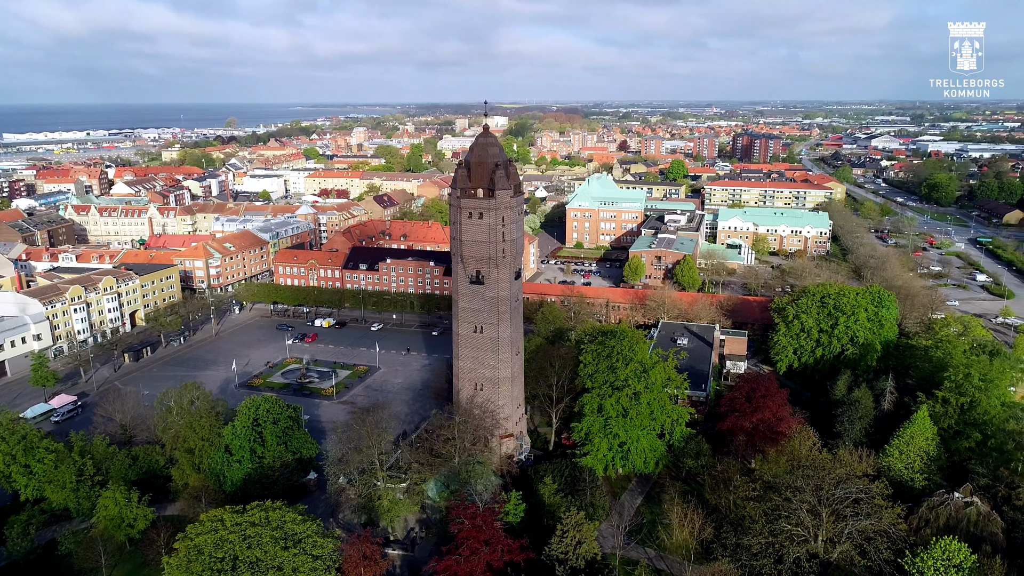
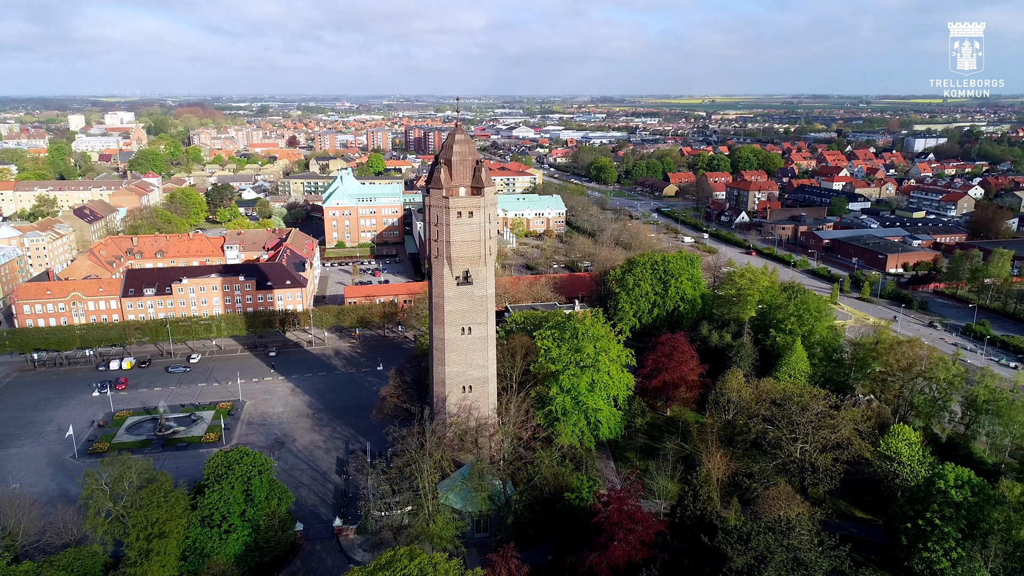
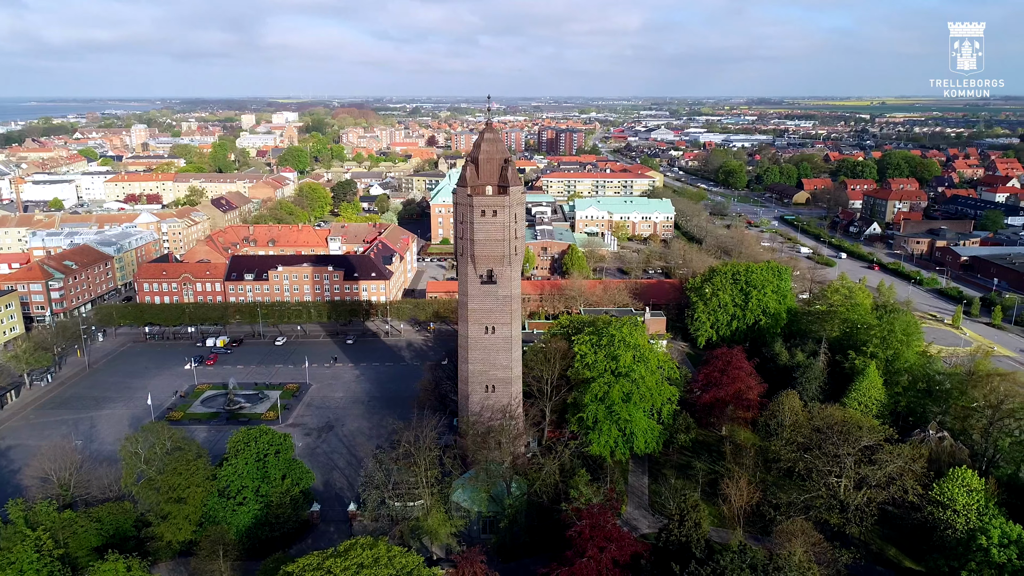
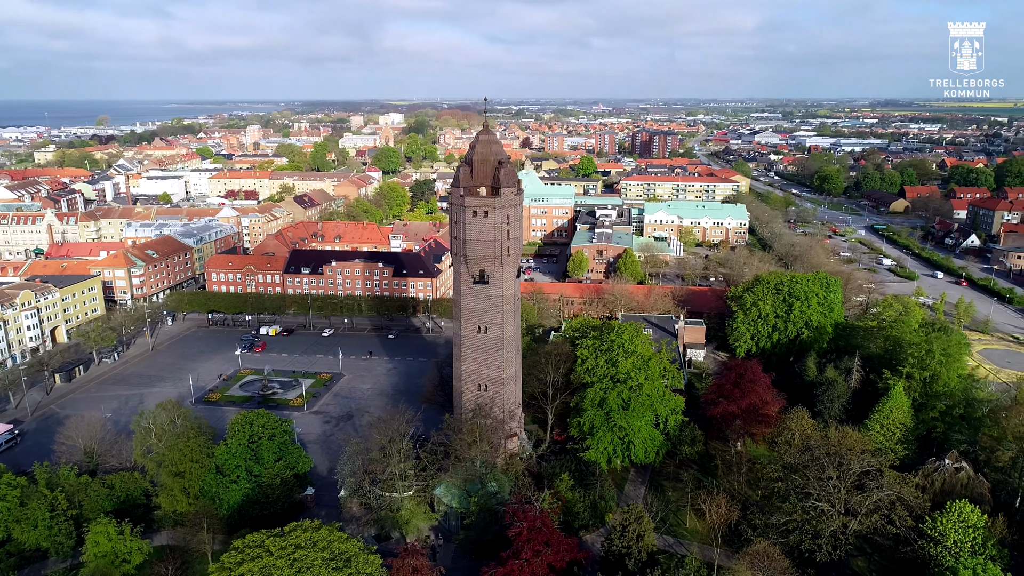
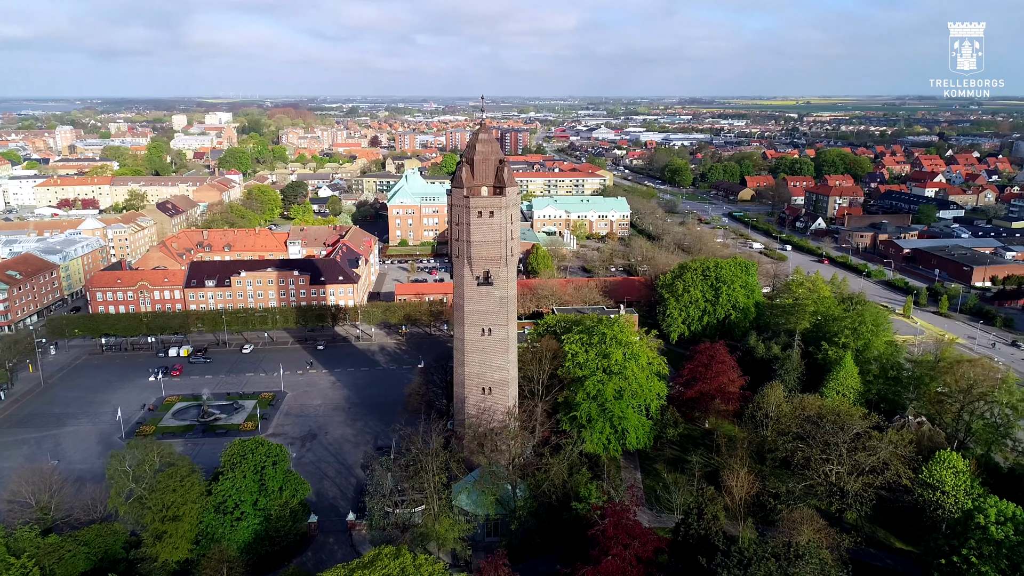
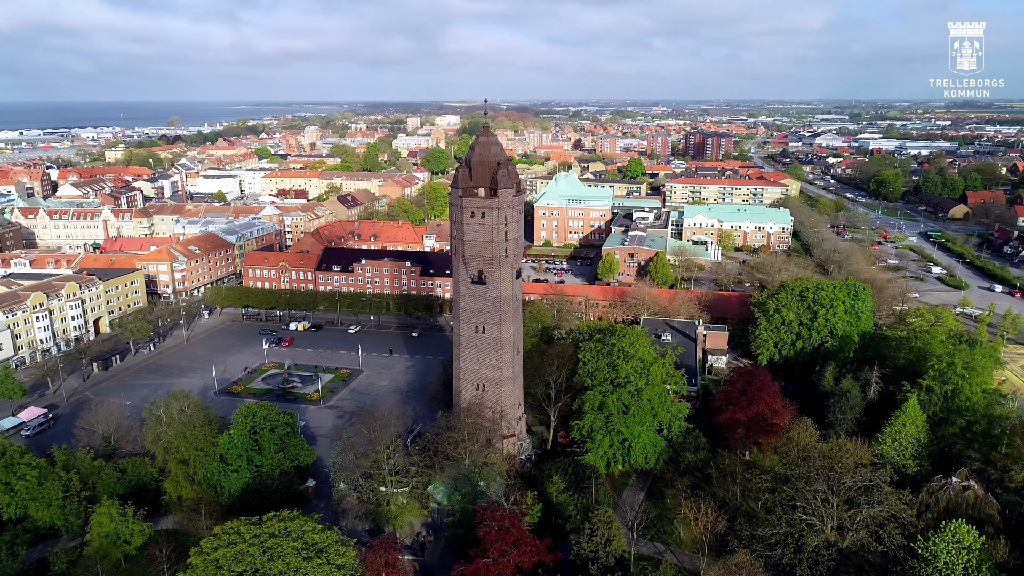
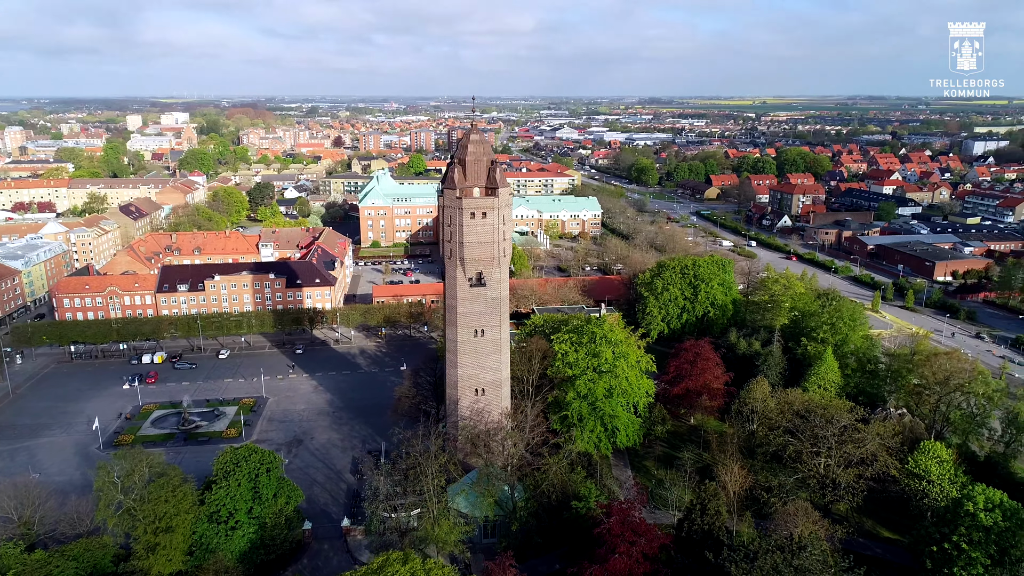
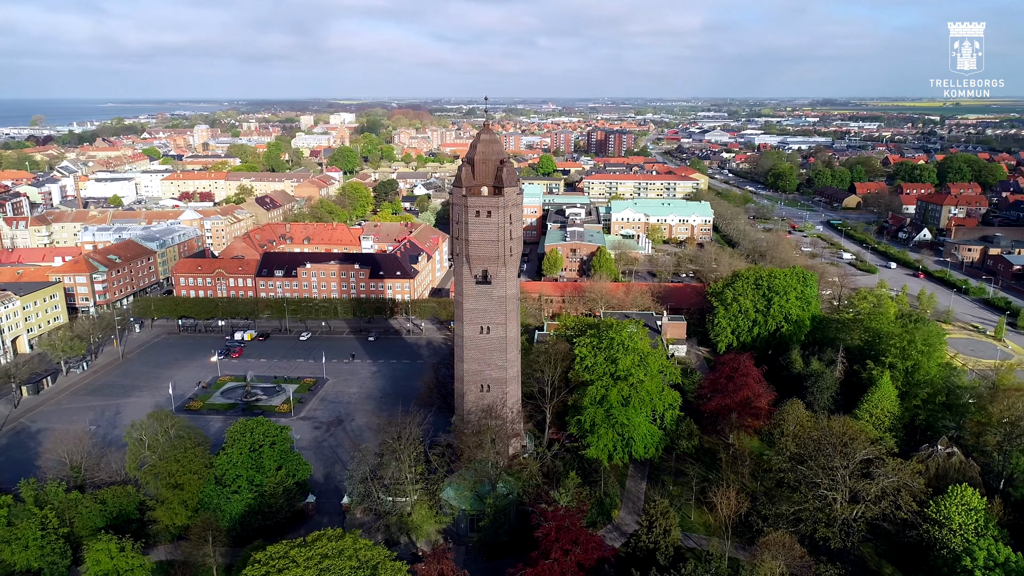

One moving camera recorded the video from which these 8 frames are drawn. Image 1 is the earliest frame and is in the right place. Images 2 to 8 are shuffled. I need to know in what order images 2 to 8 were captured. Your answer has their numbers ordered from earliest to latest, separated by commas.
6, 4, 8, 3, 5, 7, 2
